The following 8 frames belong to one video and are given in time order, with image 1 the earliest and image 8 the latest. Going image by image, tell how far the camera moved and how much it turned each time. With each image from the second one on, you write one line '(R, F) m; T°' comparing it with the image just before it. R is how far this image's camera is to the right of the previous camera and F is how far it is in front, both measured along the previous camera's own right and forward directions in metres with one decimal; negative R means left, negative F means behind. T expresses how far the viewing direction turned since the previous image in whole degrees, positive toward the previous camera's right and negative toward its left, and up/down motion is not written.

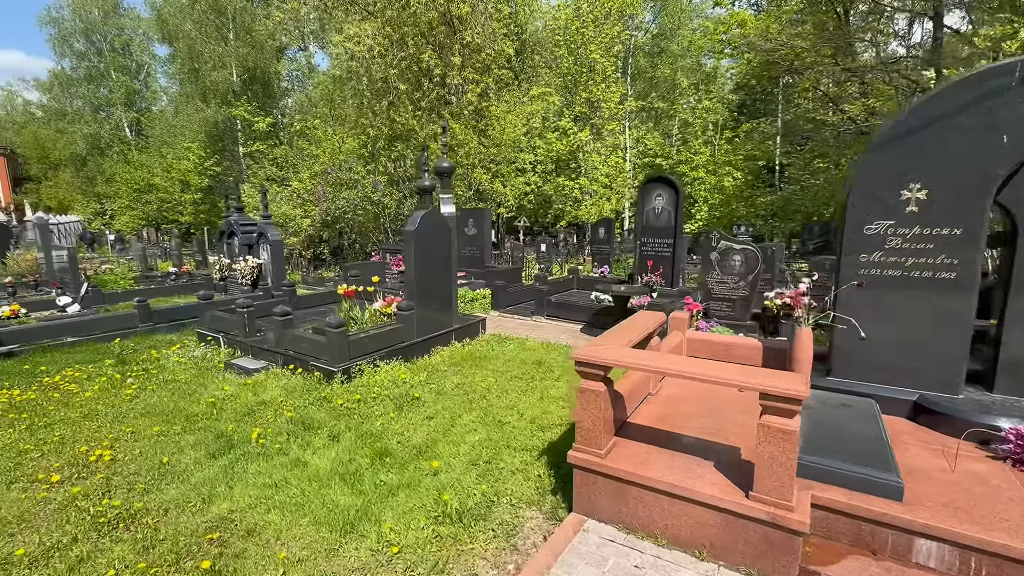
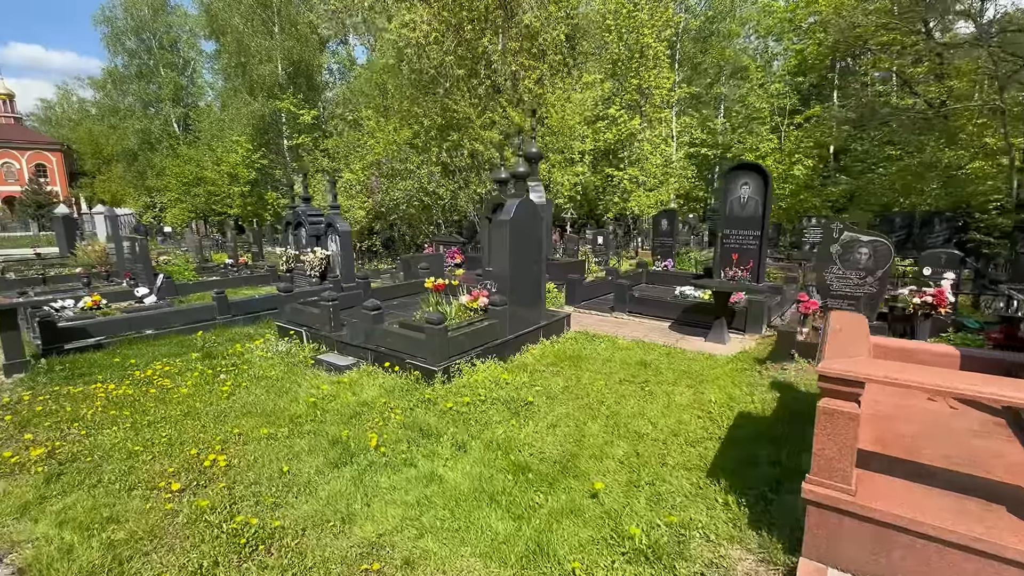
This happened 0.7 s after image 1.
(-0.9, +0.4) m; -3°
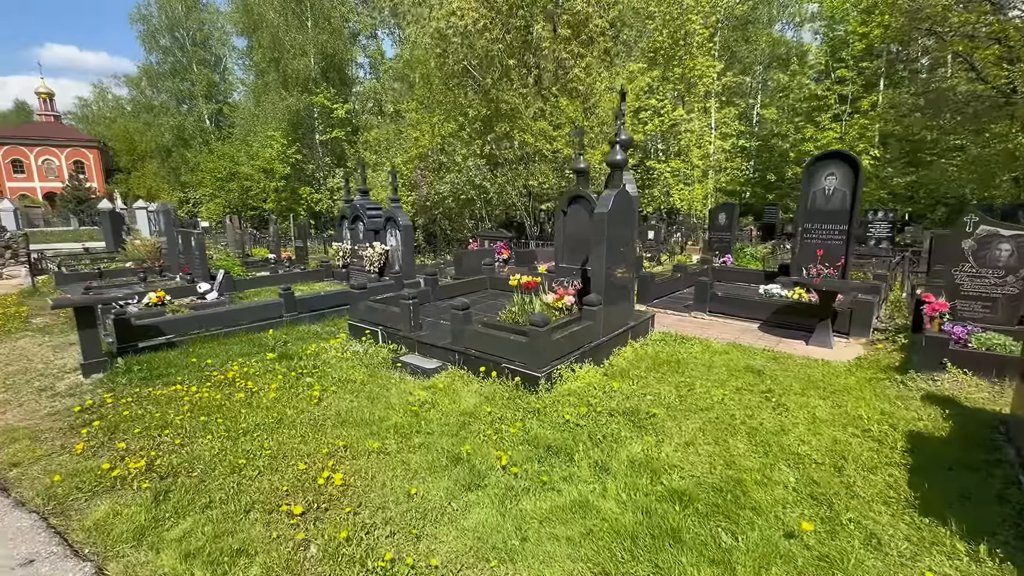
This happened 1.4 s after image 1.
(-0.9, +0.4) m; -2°
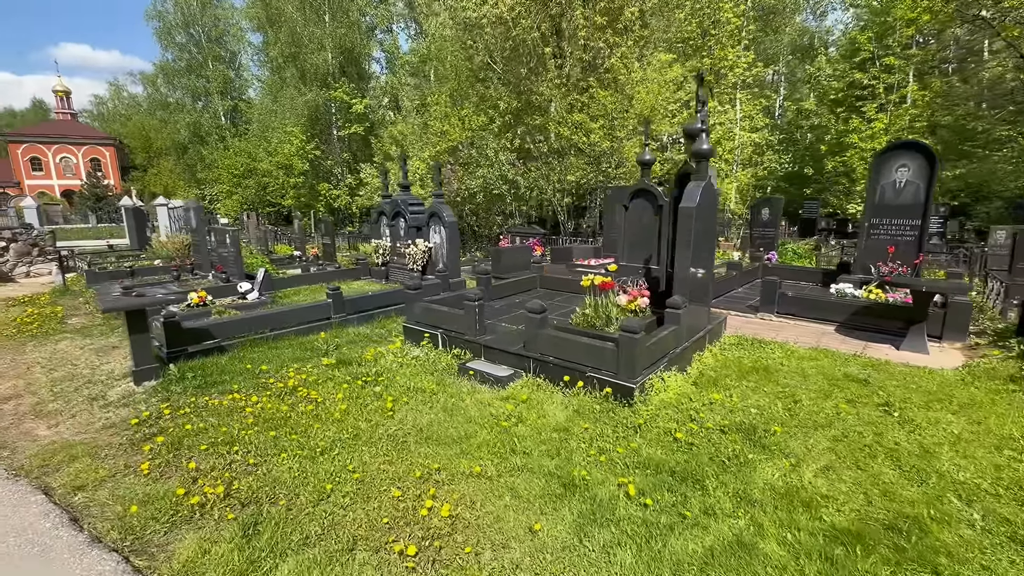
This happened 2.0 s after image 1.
(-0.7, +0.4) m; -1°
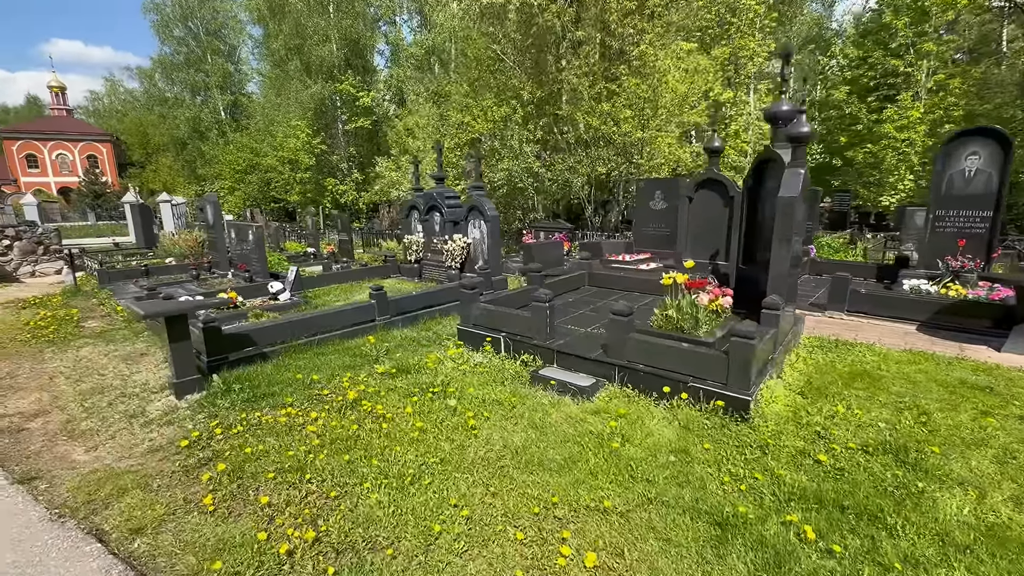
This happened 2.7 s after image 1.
(-0.8, +0.5) m; 0°
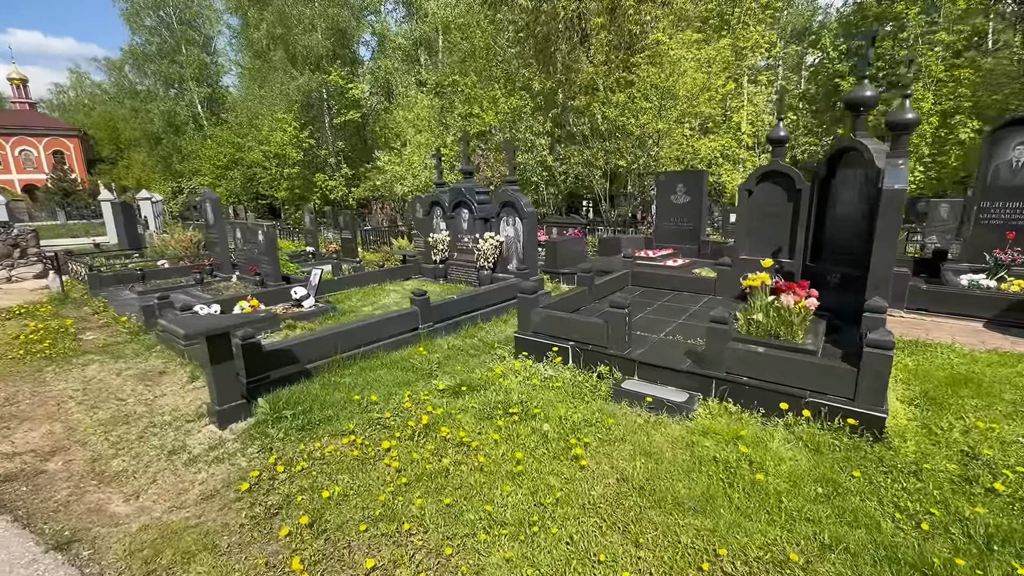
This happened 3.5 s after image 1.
(-0.9, +0.5) m; +2°
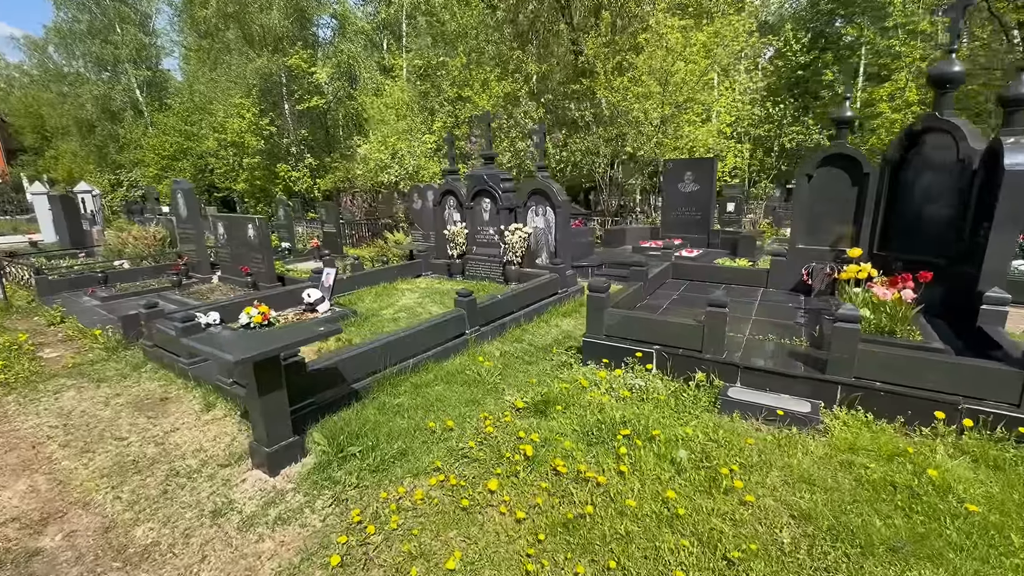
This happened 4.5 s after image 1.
(-1.0, +0.7) m; +5°
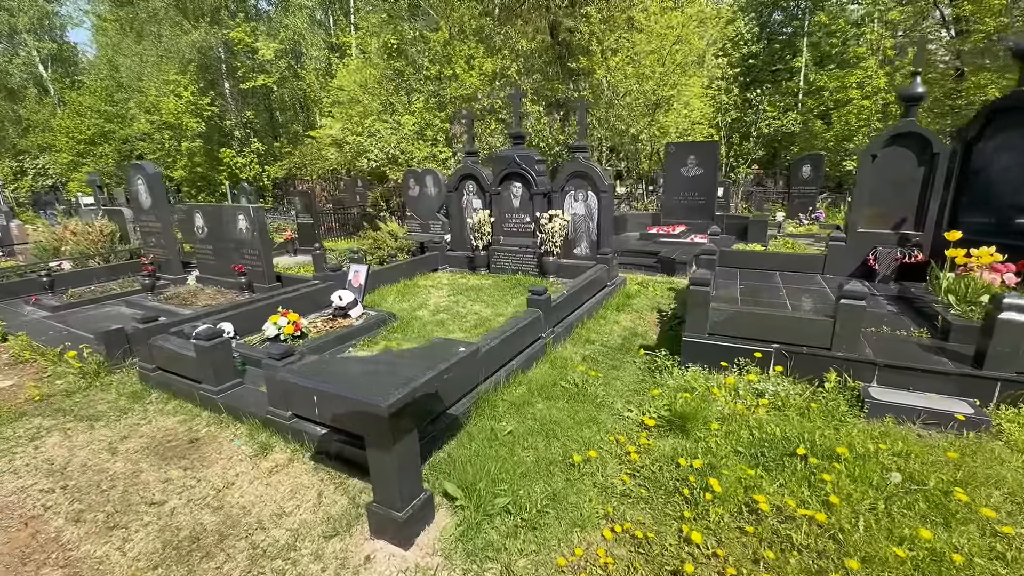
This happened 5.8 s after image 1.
(-1.2, +0.7) m; +6°
